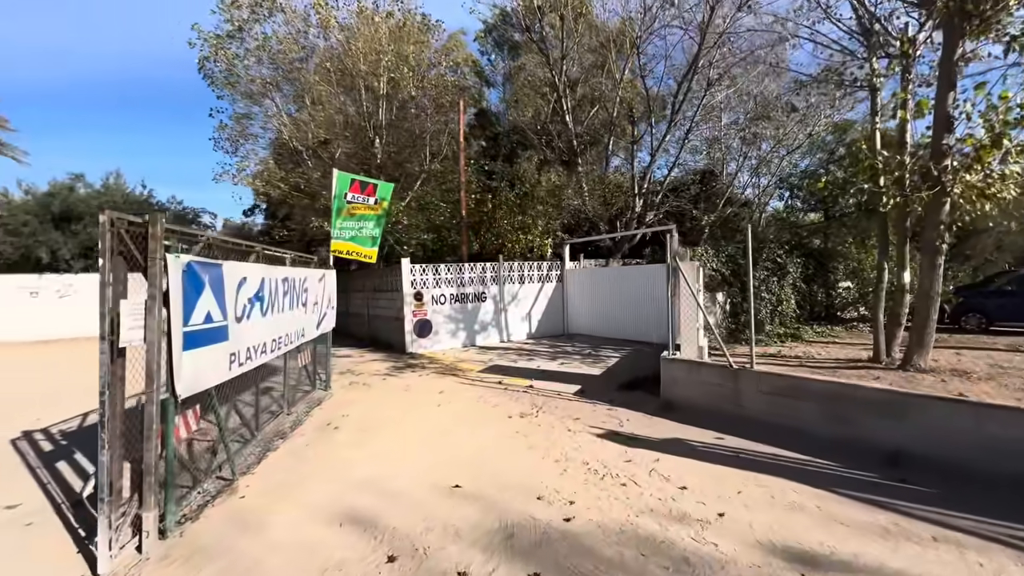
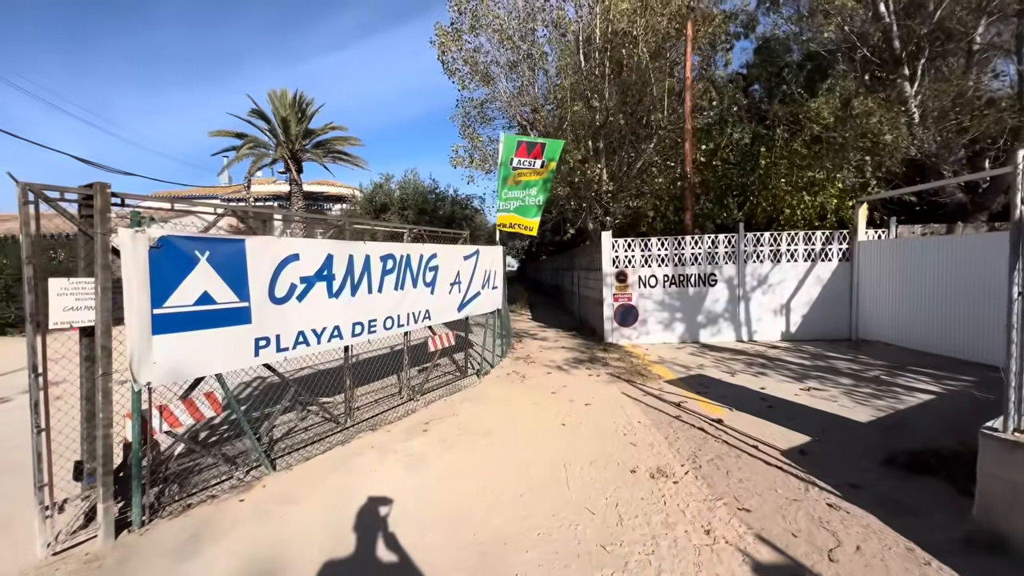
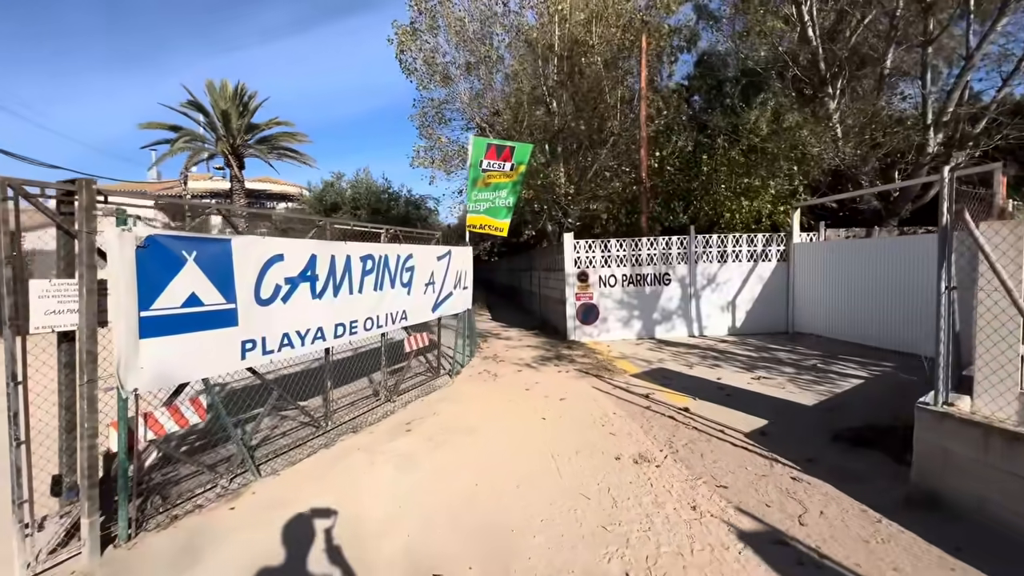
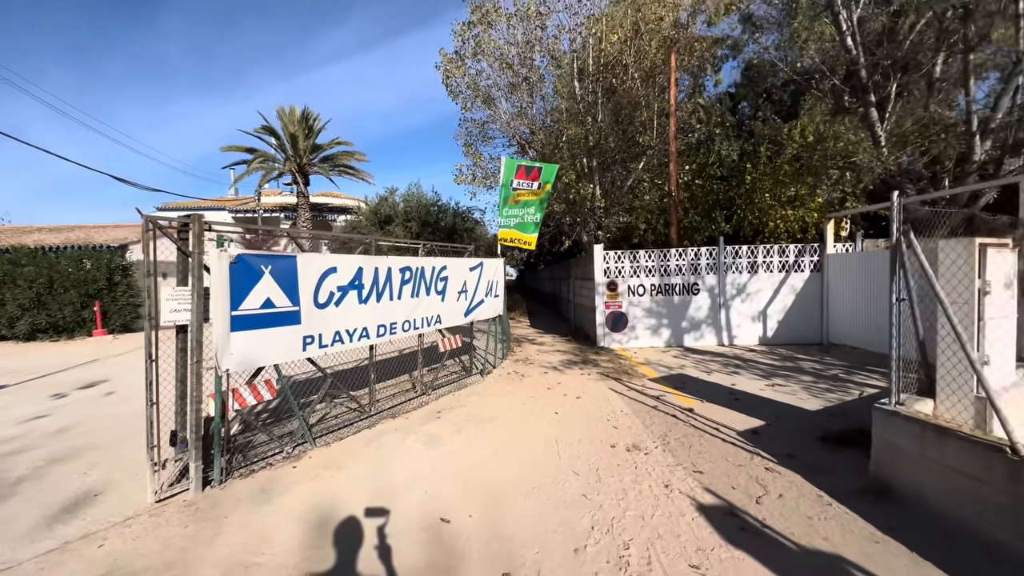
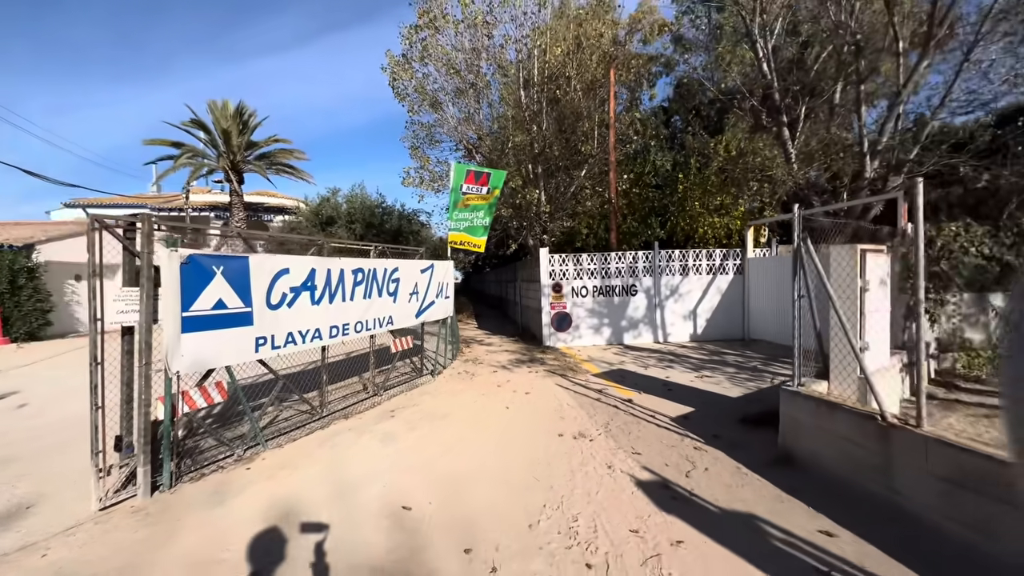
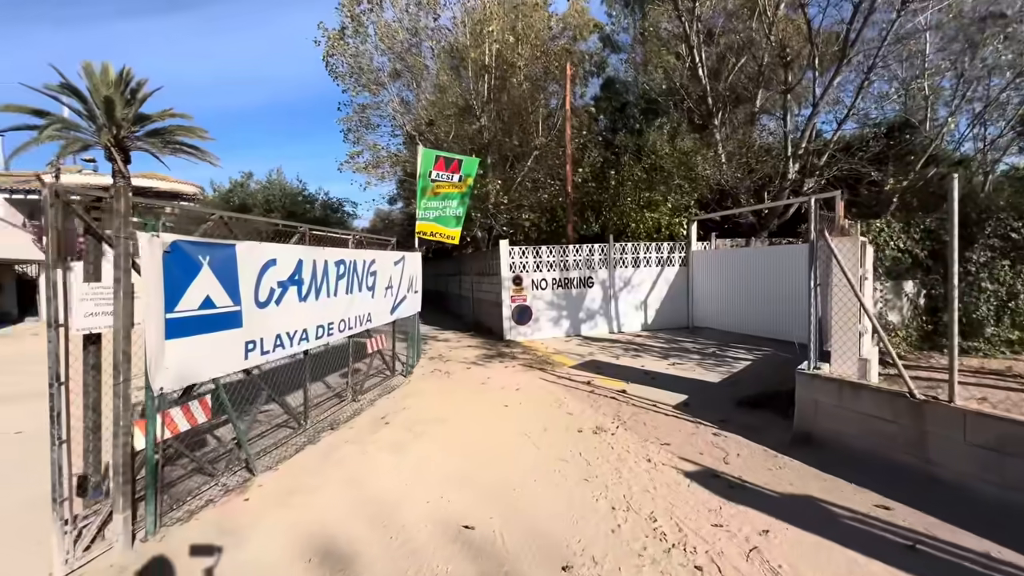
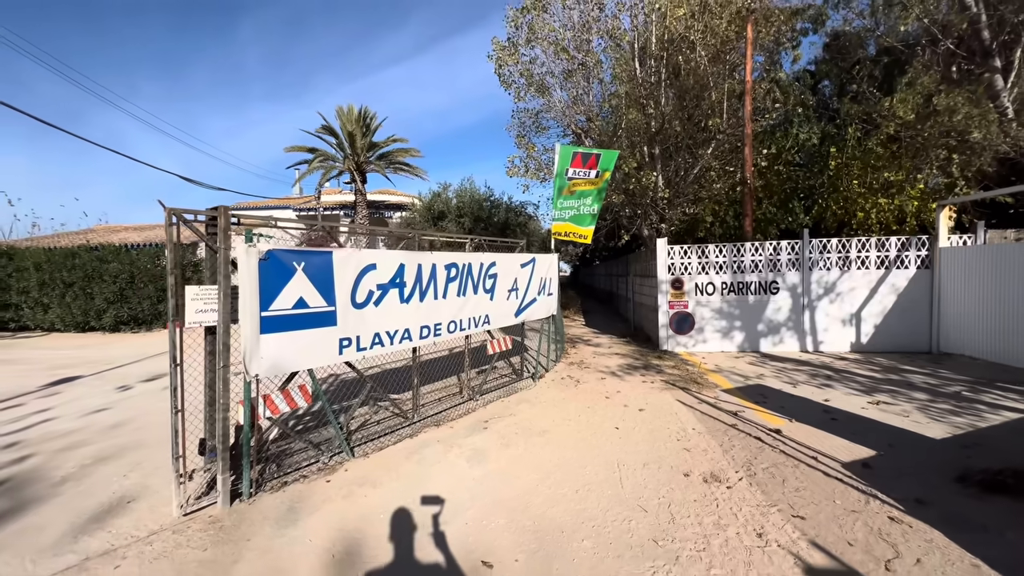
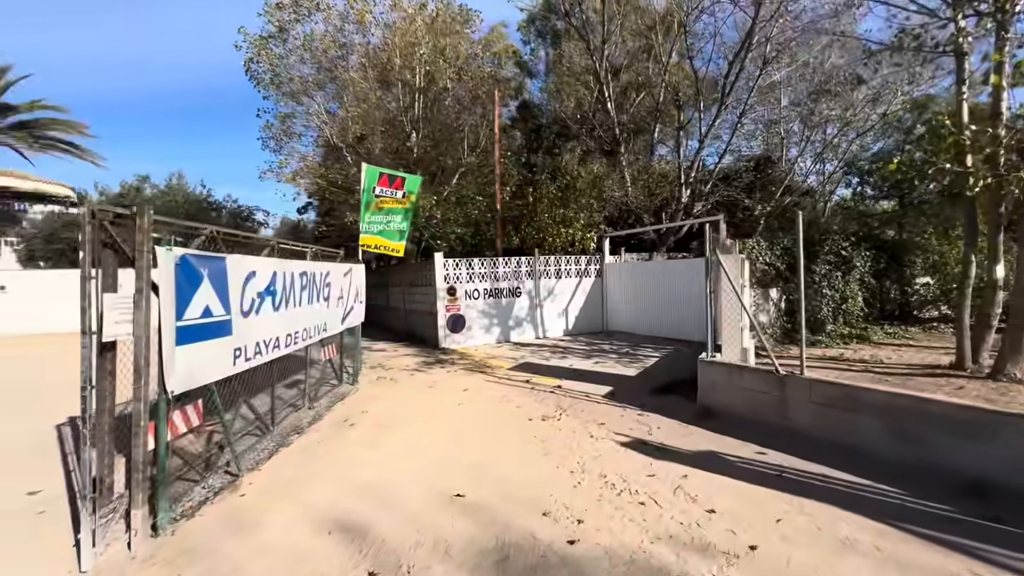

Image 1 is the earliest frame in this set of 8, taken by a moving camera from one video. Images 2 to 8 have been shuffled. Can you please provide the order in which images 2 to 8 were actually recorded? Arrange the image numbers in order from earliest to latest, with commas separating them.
8, 6, 3, 2, 7, 4, 5
